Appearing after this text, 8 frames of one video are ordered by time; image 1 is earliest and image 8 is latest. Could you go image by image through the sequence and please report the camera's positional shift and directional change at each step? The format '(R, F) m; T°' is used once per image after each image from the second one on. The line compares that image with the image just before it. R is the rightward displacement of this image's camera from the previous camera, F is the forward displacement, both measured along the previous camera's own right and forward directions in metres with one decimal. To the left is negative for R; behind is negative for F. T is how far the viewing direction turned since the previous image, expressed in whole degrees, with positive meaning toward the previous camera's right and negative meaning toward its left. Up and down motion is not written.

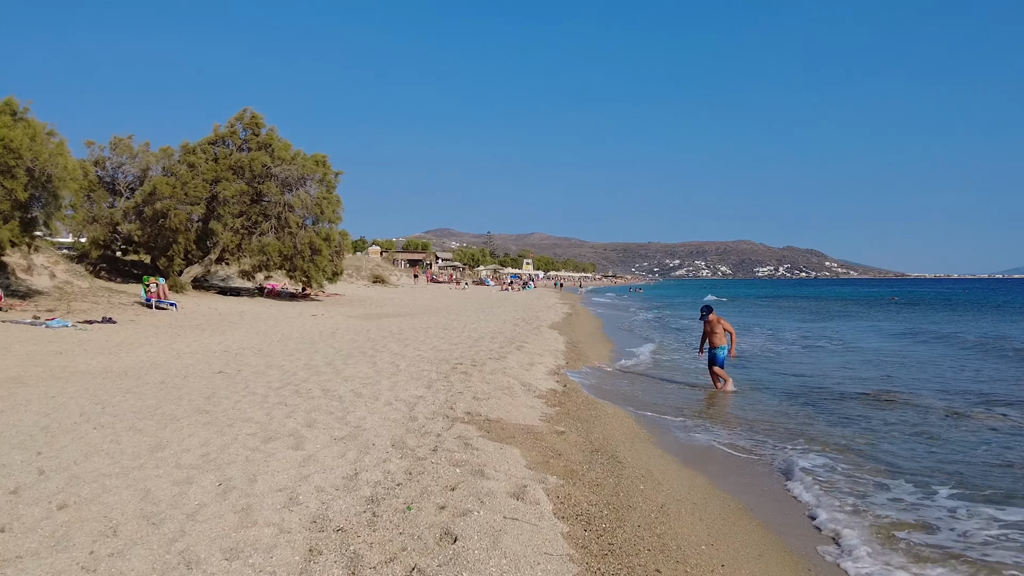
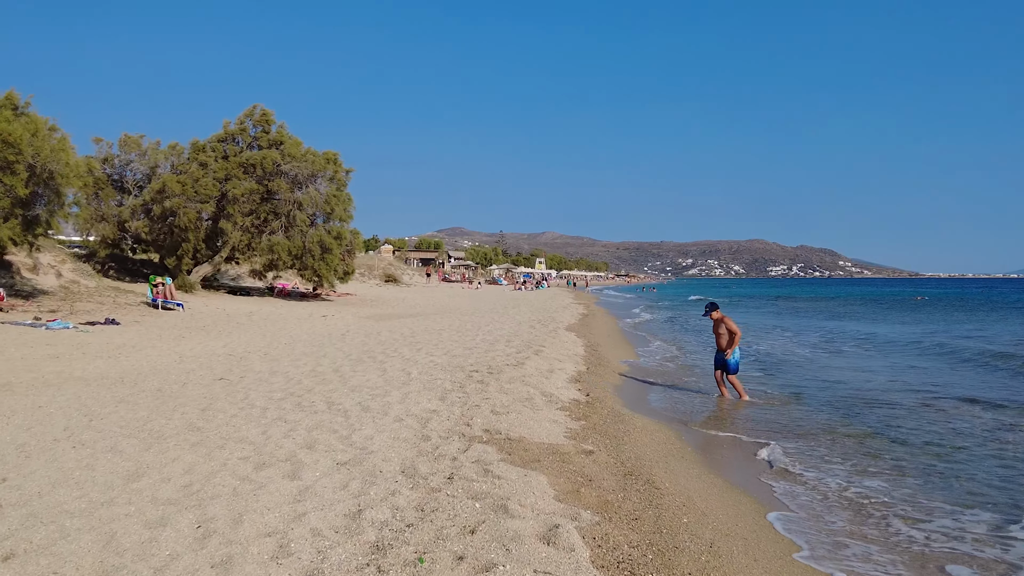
(-0.1, +0.6) m; -1°
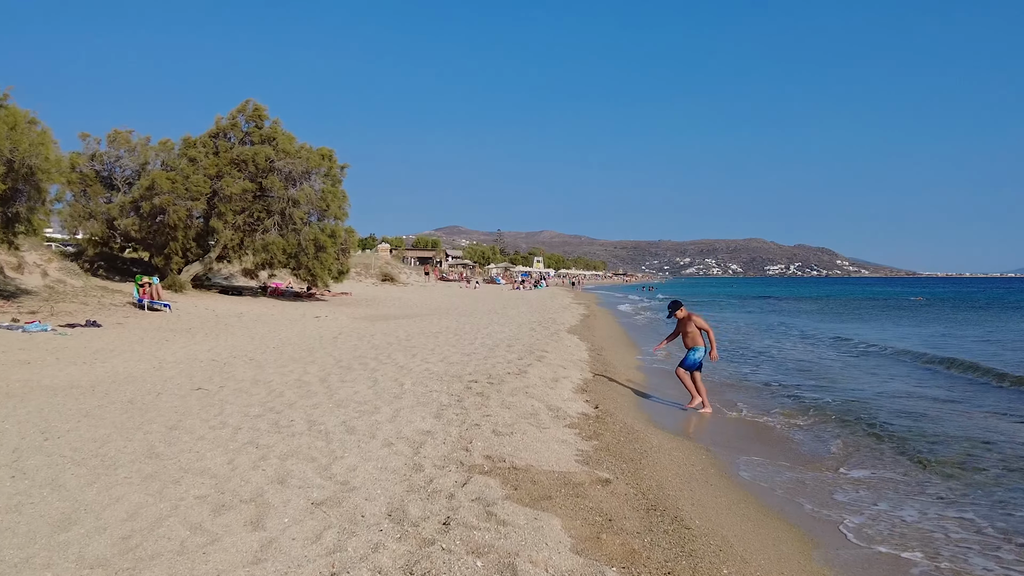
(0.0, +0.7) m; 0°
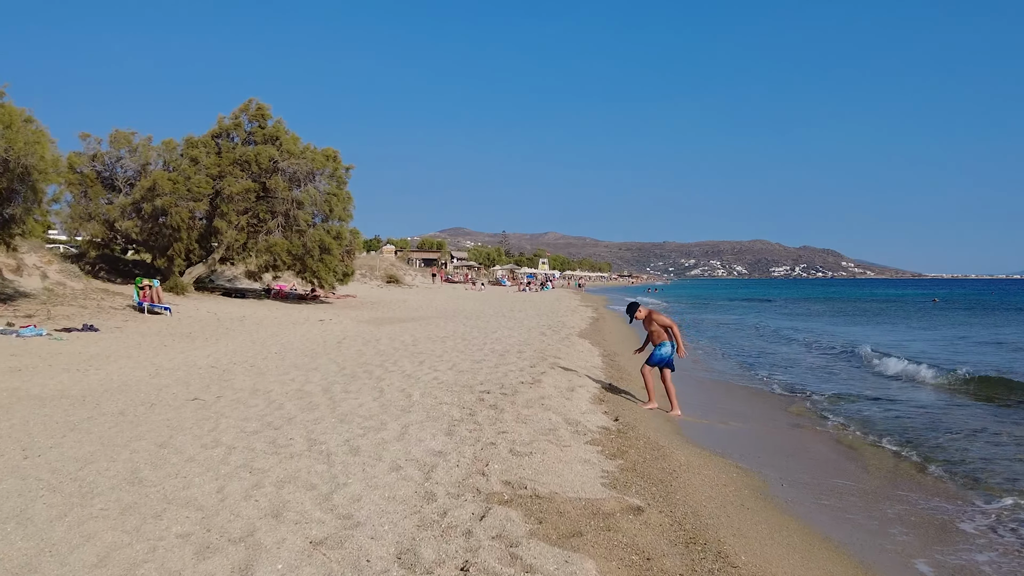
(-0.1, +0.5) m; 0°
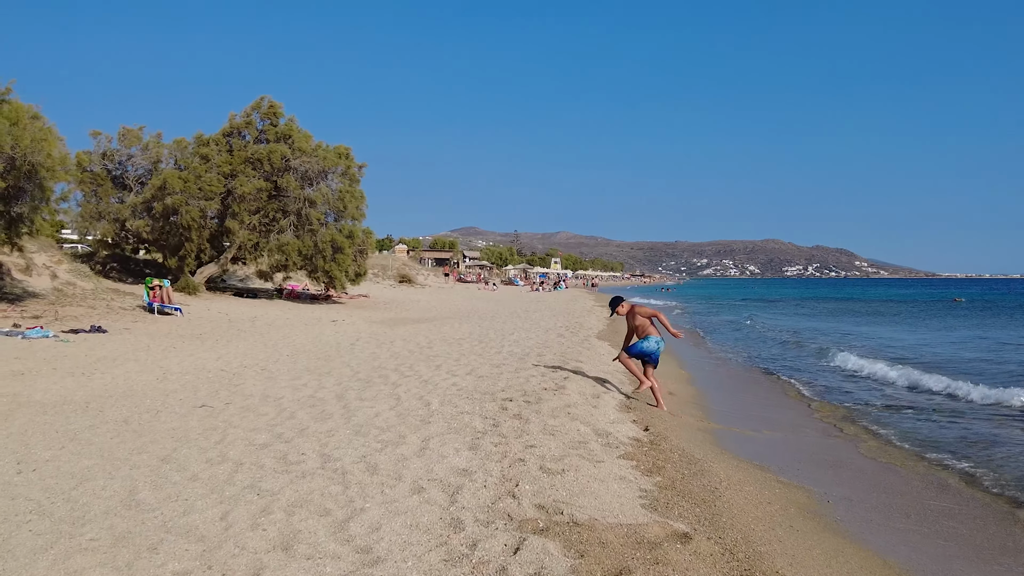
(-0.1, +0.4) m; -1°
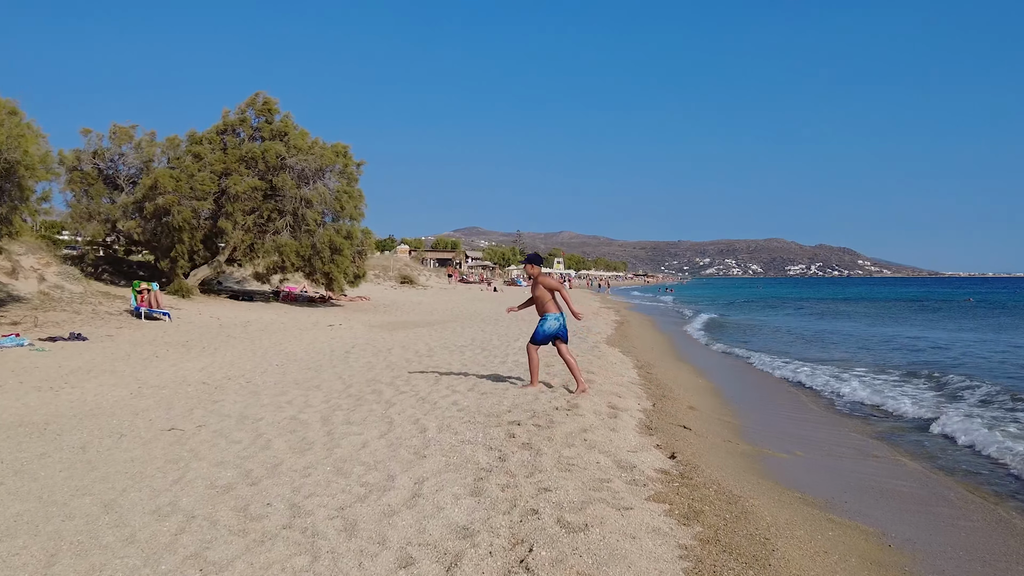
(0.0, +0.8) m; 0°
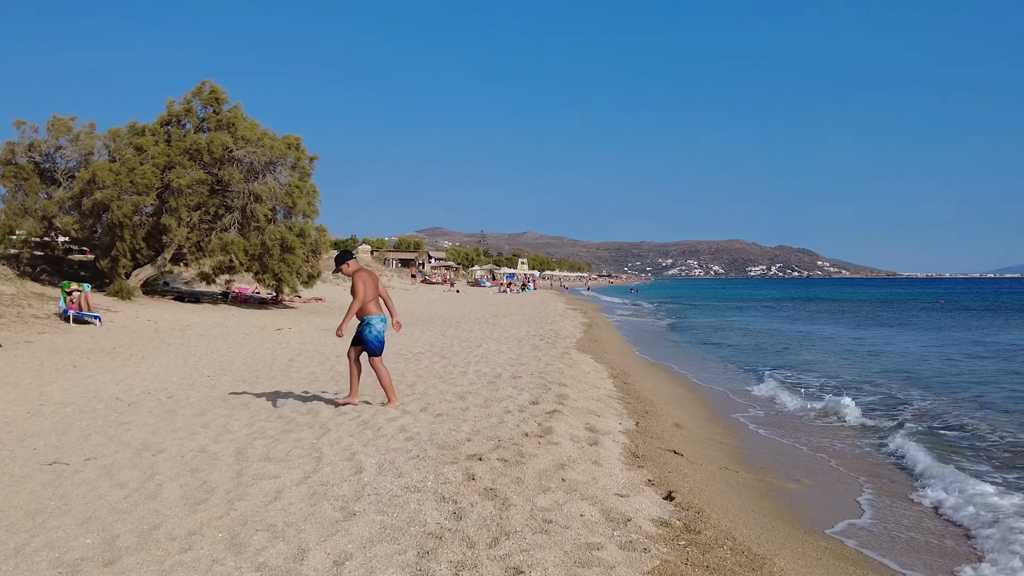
(0.0, +1.2) m; +2°
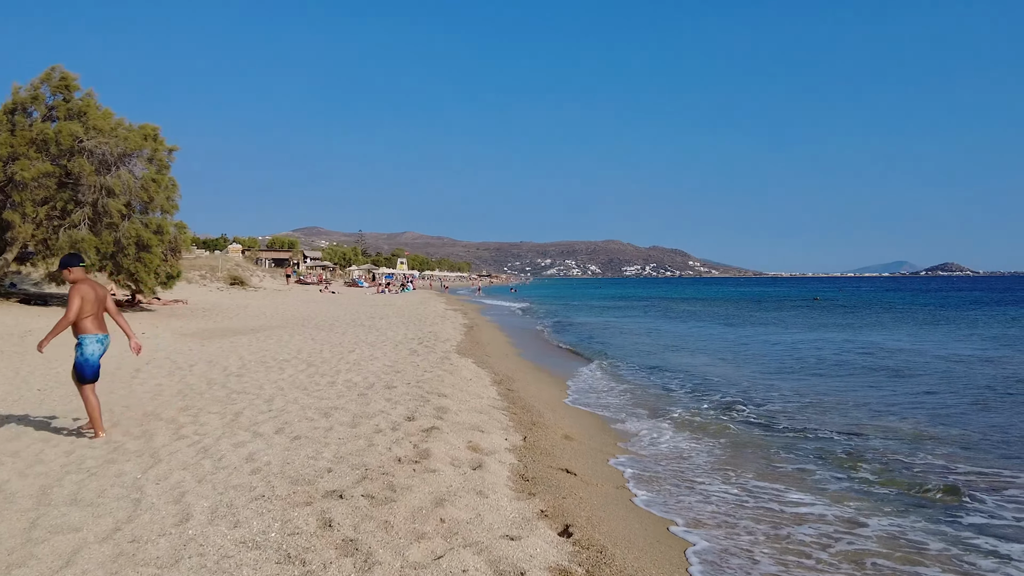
(0.0, +0.8) m; +7°
